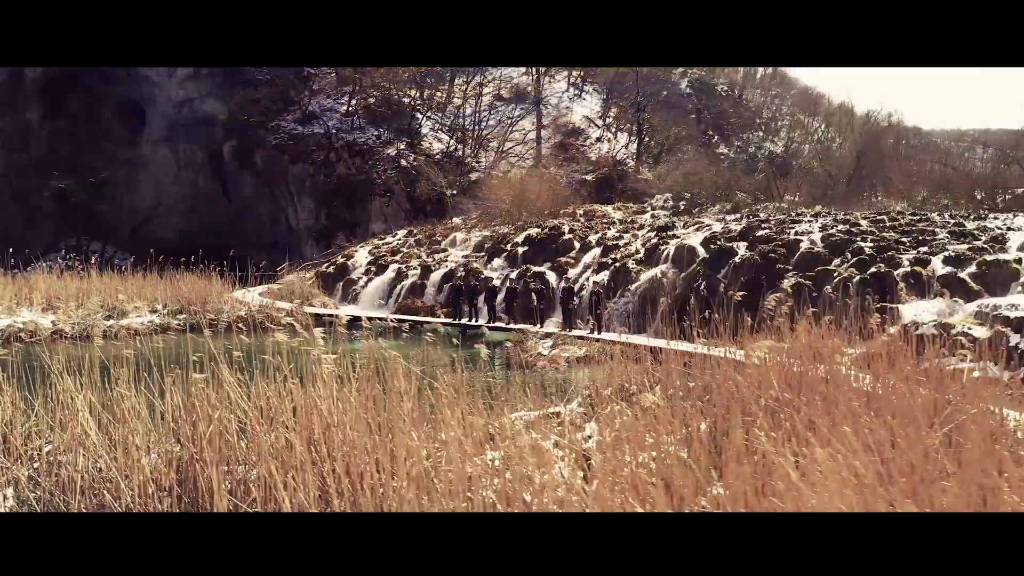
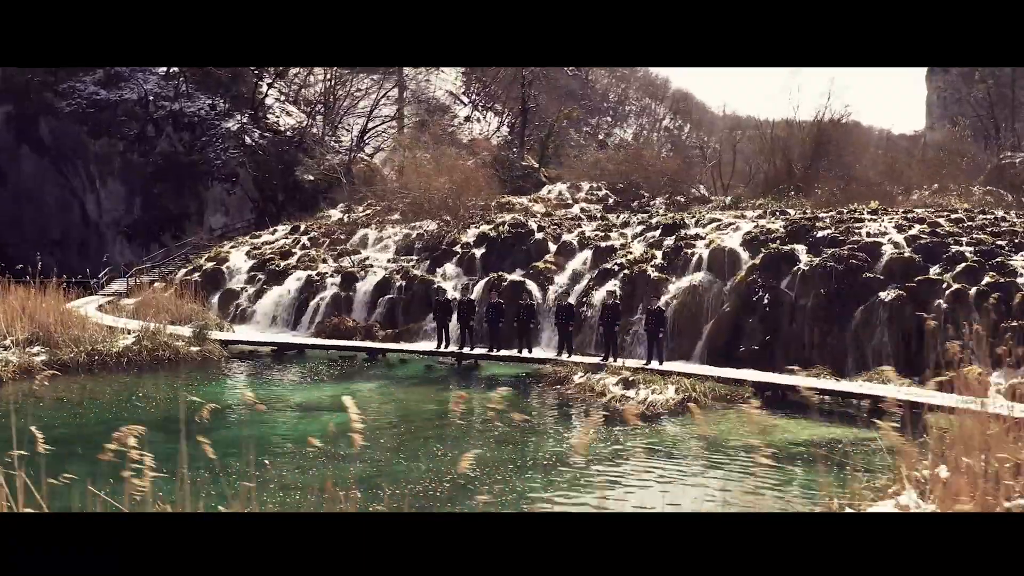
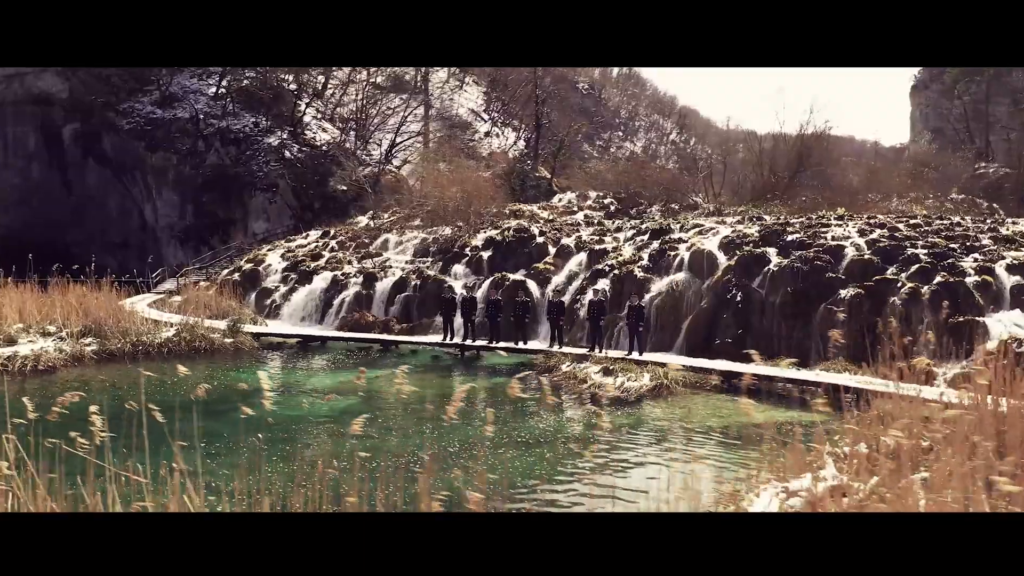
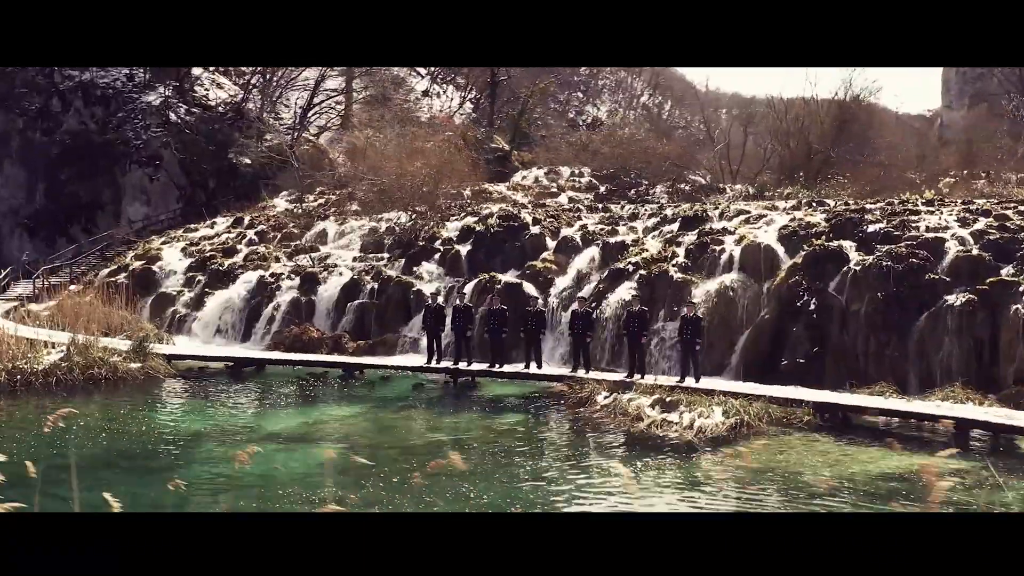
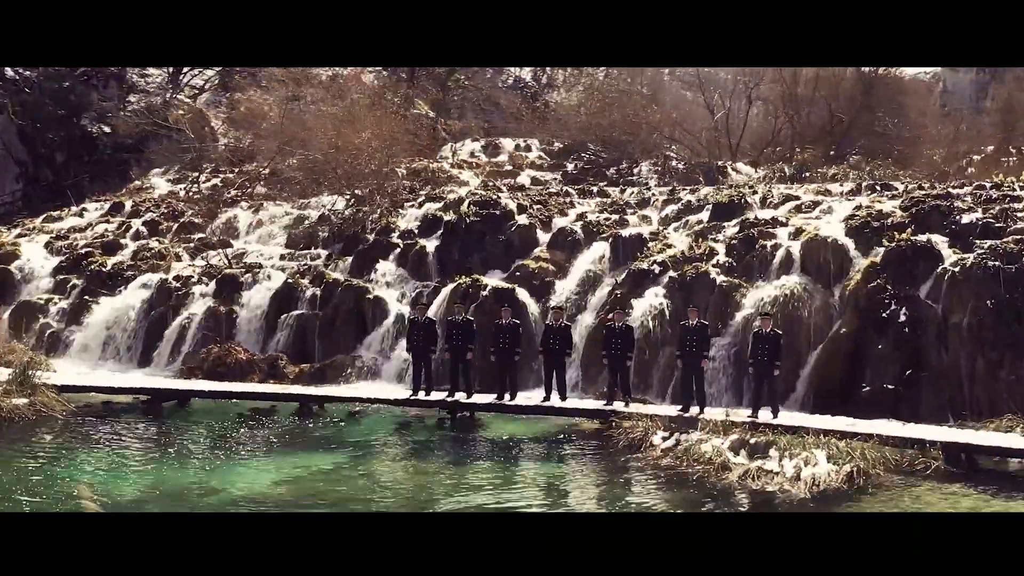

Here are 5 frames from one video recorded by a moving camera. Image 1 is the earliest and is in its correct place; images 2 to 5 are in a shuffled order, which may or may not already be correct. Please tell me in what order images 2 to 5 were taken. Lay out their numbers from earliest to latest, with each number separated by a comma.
3, 2, 4, 5
